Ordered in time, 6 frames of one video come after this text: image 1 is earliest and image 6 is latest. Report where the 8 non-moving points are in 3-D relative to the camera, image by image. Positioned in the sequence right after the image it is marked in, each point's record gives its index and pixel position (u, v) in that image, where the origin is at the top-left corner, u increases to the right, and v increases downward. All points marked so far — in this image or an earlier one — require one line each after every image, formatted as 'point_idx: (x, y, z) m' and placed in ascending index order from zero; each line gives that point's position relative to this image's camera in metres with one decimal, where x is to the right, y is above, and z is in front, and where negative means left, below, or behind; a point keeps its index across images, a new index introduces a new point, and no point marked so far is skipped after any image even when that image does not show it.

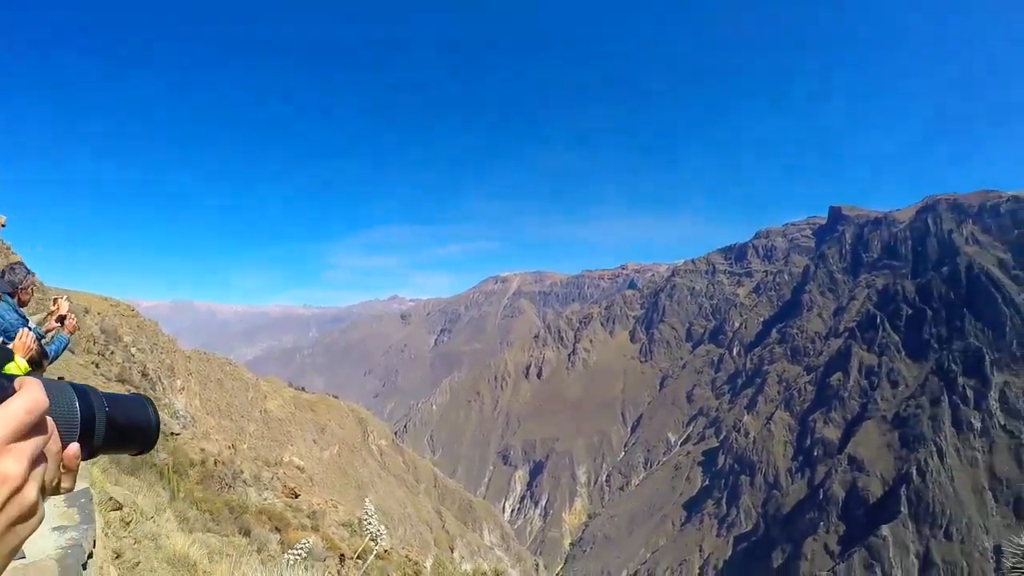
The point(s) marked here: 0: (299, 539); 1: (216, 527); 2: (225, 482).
0: (-2.4, -2.8, +12.1) m
1: (-3.2, -2.5, +11.5) m
2: (-3.2, -2.3, +12.2) m
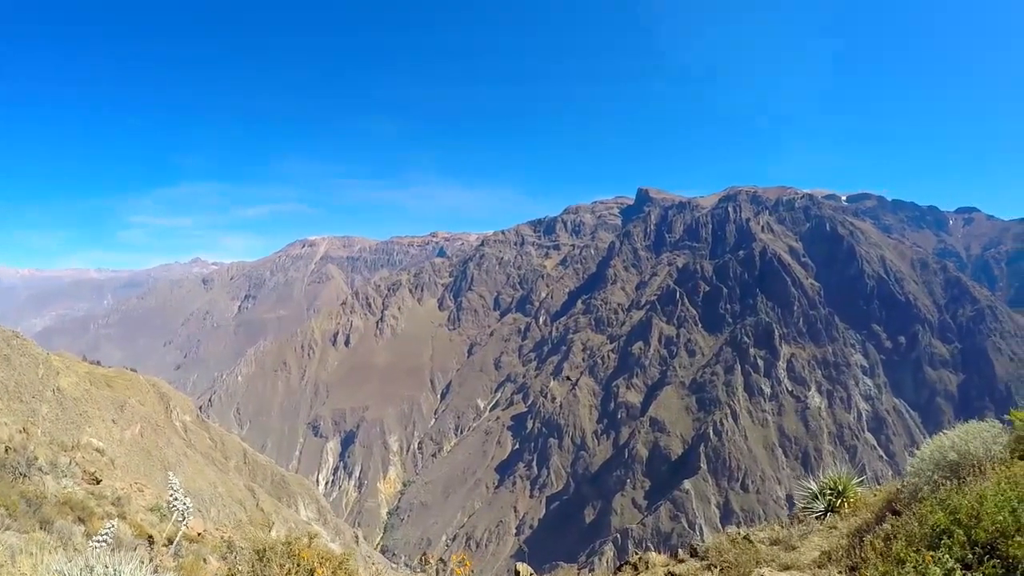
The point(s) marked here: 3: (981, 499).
0: (-4.2, -2.4, +11.0) m
1: (-4.7, -2.2, +10.0) m
2: (-4.9, -1.9, +10.7) m
3: (+4.7, -2.3, +11.0) m
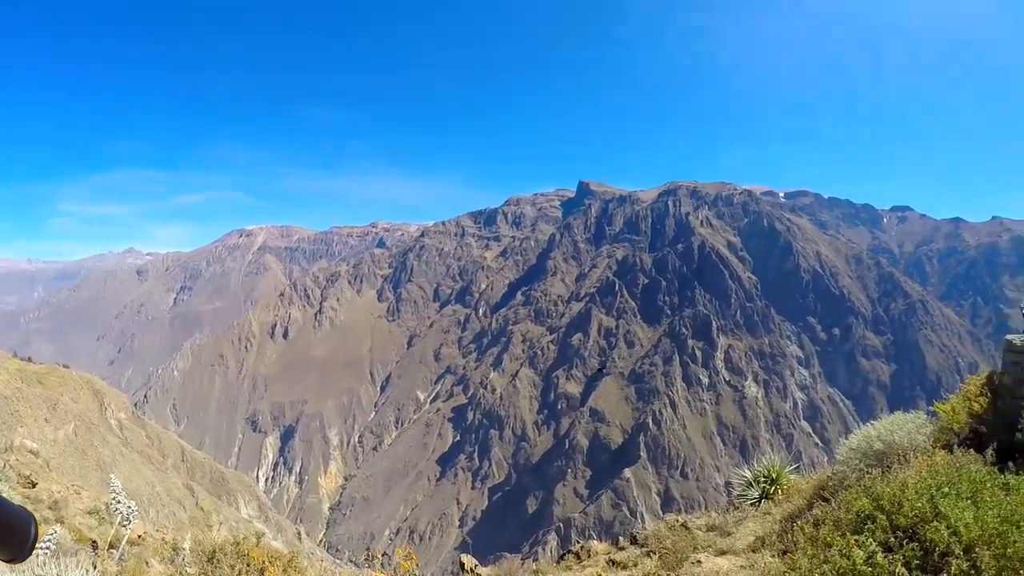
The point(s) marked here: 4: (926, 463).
0: (-4.6, -2.4, +10.4) m
1: (-4.9, -2.1, +9.4) m
2: (-5.3, -1.9, +10.0) m
3: (+4.2, -2.2, +11.6) m
4: (+4.6, -1.9, +11.8) m
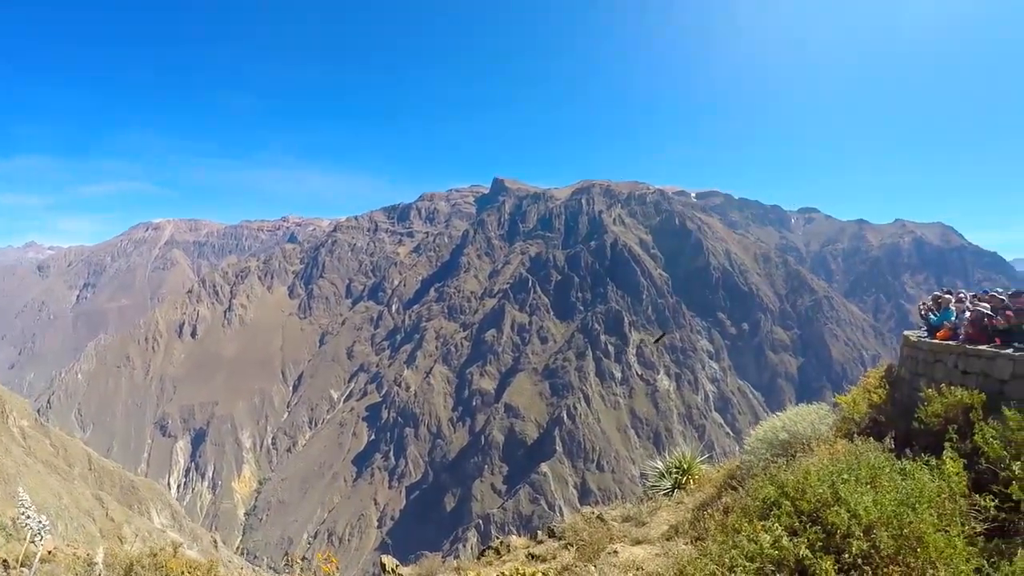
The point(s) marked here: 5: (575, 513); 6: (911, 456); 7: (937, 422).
0: (-5.1, -2.4, +9.5) m
1: (-5.2, -2.1, +8.5) m
2: (-5.7, -1.8, +9.0) m
3: (+3.4, -2.2, +12.3) m
4: (+3.7, -1.9, +12.5) m
5: (+0.8, -2.8, +13.1) m
6: (+4.4, -1.9, +11.8) m
7: (+4.7, -1.5, +11.9) m
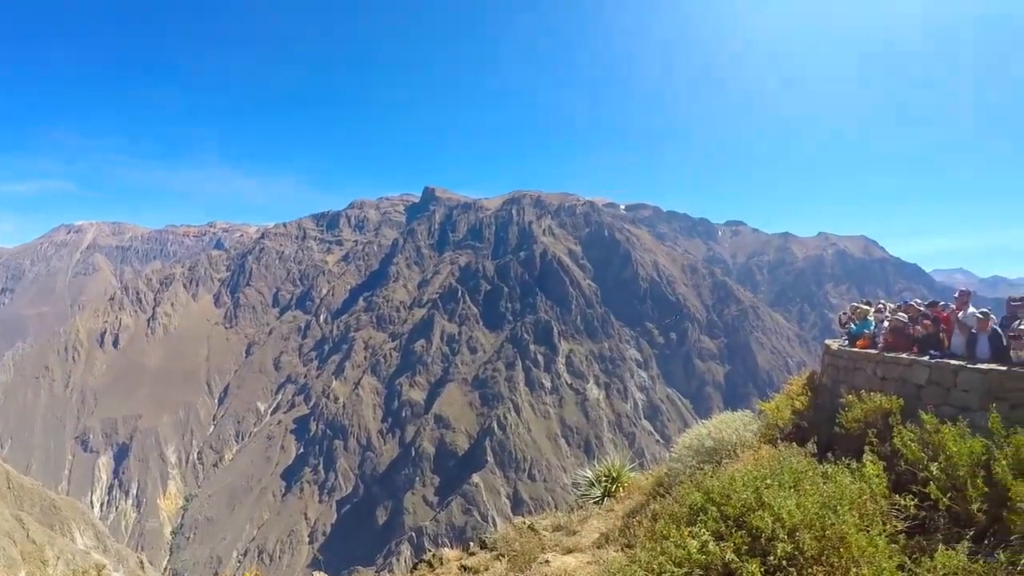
0: (-5.3, -2.4, +8.7) m
1: (-5.3, -2.1, +7.6) m
2: (-5.9, -1.8, +8.1) m
3: (+2.6, -2.3, +12.7) m
4: (+2.9, -2.0, +12.9) m
5: (-0.1, -2.9, +13.1) m
6: (+3.6, -2.0, +12.3) m
7: (+4.0, -1.6, +12.5) m
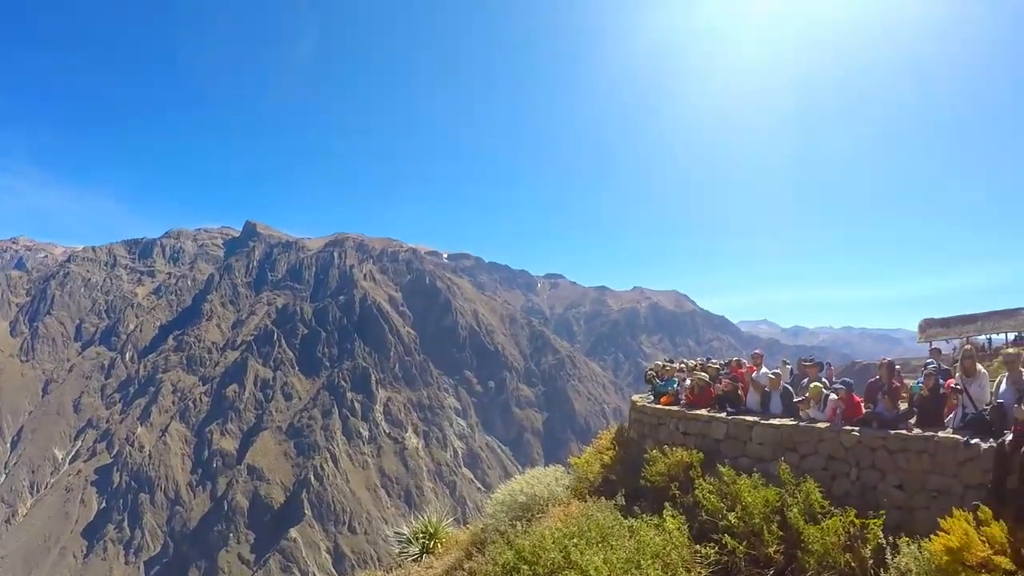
0: (-5.5, -2.2, +6.3) m
1: (-5.1, -1.9, +5.3) m
2: (-5.8, -1.6, +5.6) m
3: (+0.4, -2.9, +12.9) m
4: (+0.6, -2.7, +13.2) m
5: (-2.2, -3.4, +12.2) m
6: (+1.5, -2.7, +12.9) m
7: (+1.8, -2.3, +13.3) m
